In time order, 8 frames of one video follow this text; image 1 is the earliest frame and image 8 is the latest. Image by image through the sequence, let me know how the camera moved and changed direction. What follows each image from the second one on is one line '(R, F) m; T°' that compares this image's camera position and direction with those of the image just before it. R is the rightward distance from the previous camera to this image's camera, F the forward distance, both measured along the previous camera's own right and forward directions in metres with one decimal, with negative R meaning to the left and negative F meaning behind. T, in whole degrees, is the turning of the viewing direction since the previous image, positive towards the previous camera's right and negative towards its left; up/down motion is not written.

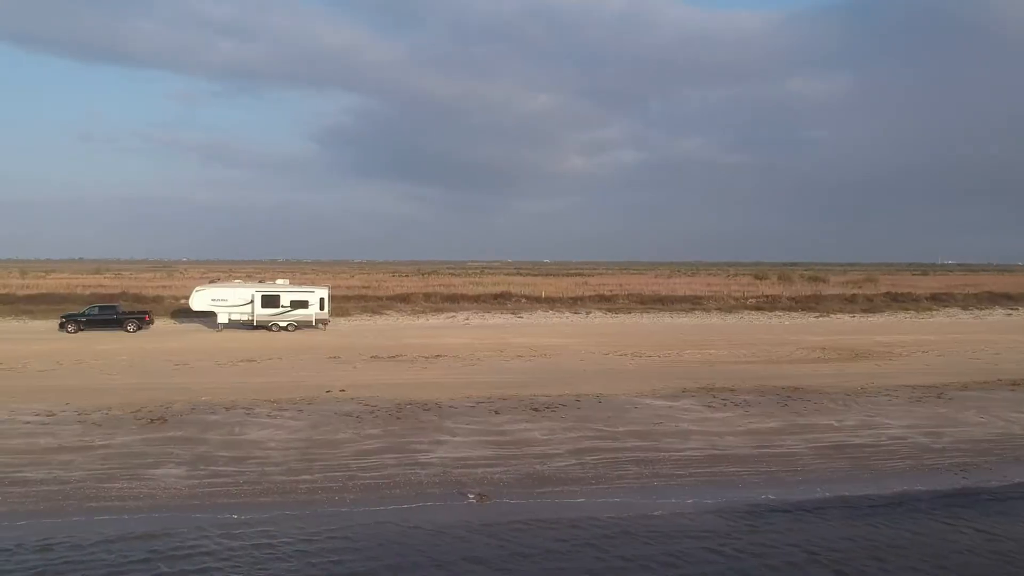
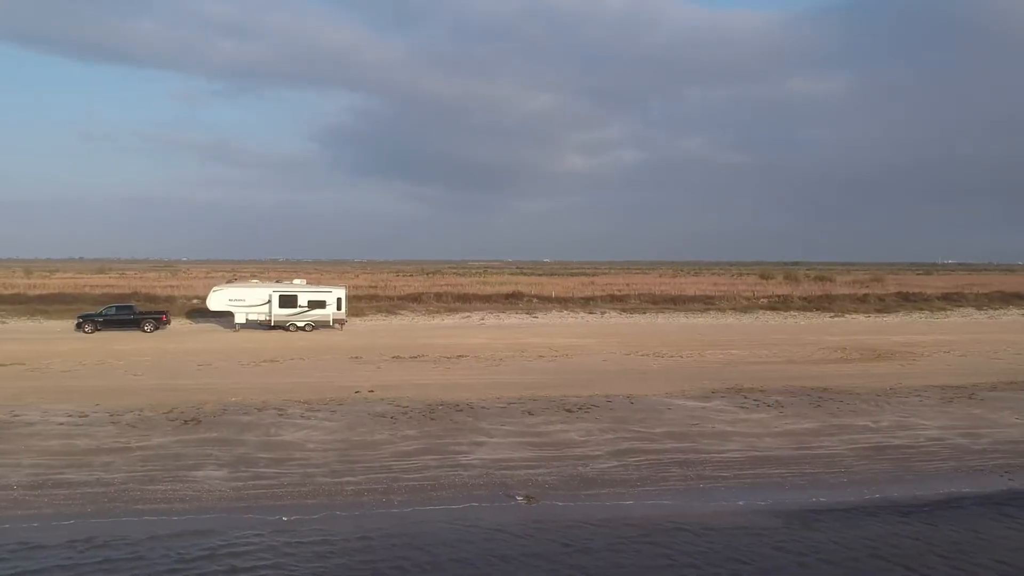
(-0.4, +0.1) m; 0°
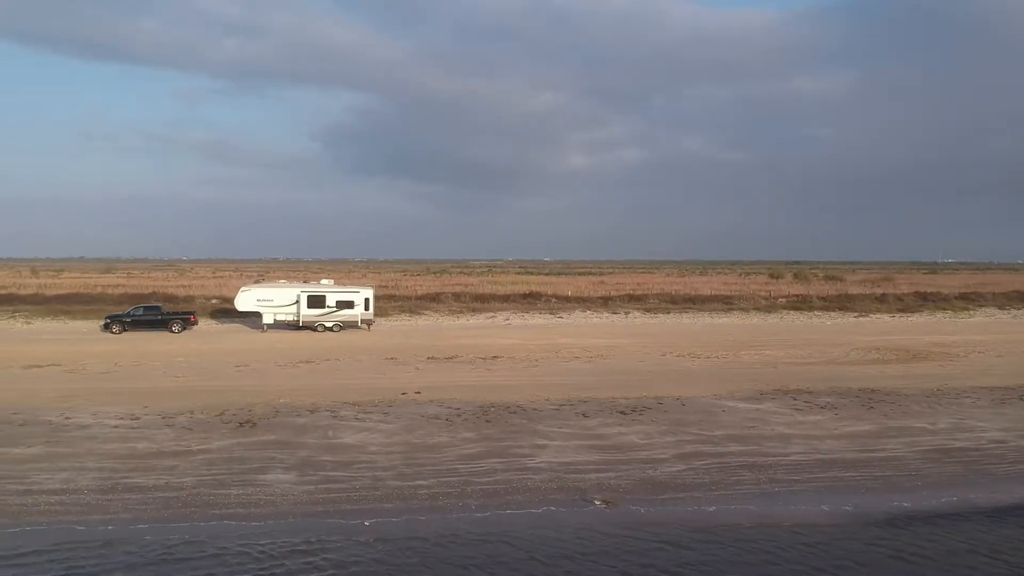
(-0.7, +0.1) m; 0°
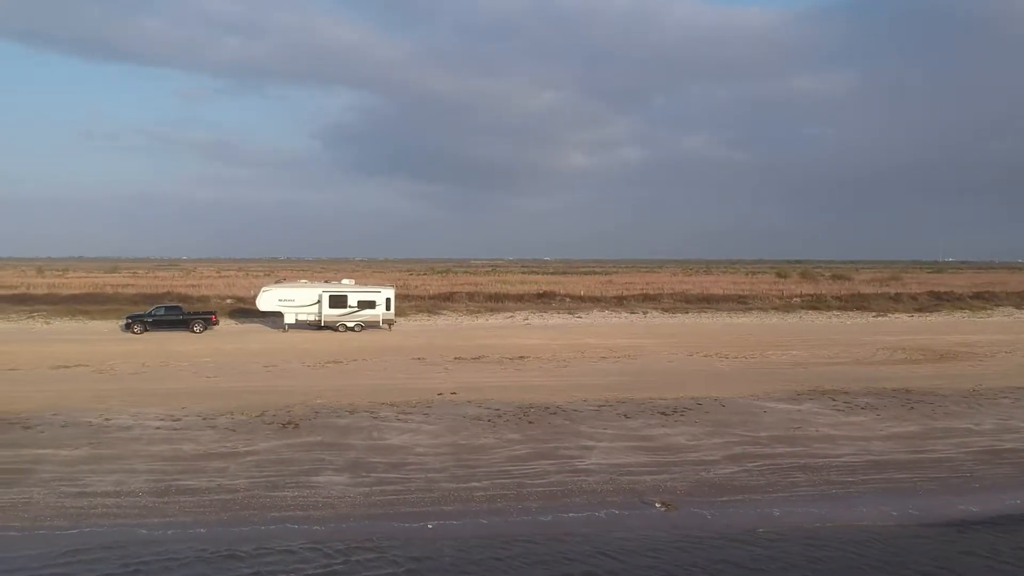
(-0.5, +0.1) m; 0°
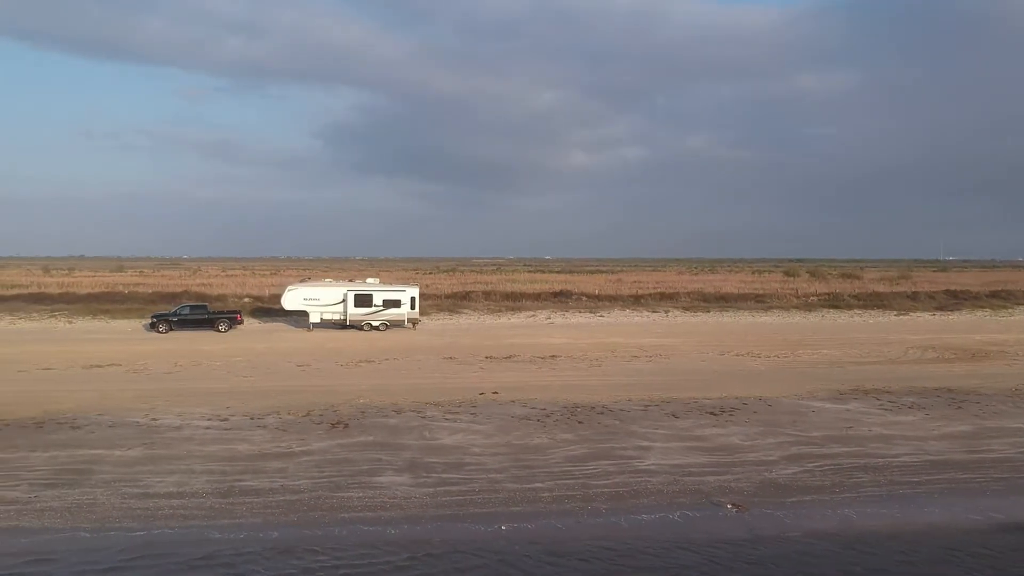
(-0.6, +0.1) m; 0°
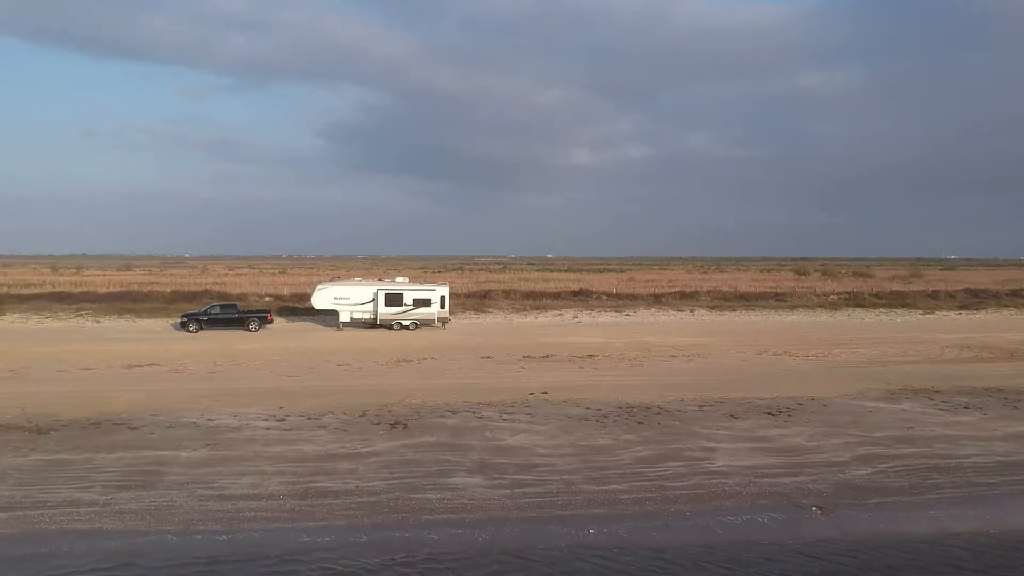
(-0.6, +0.1) m; 0°
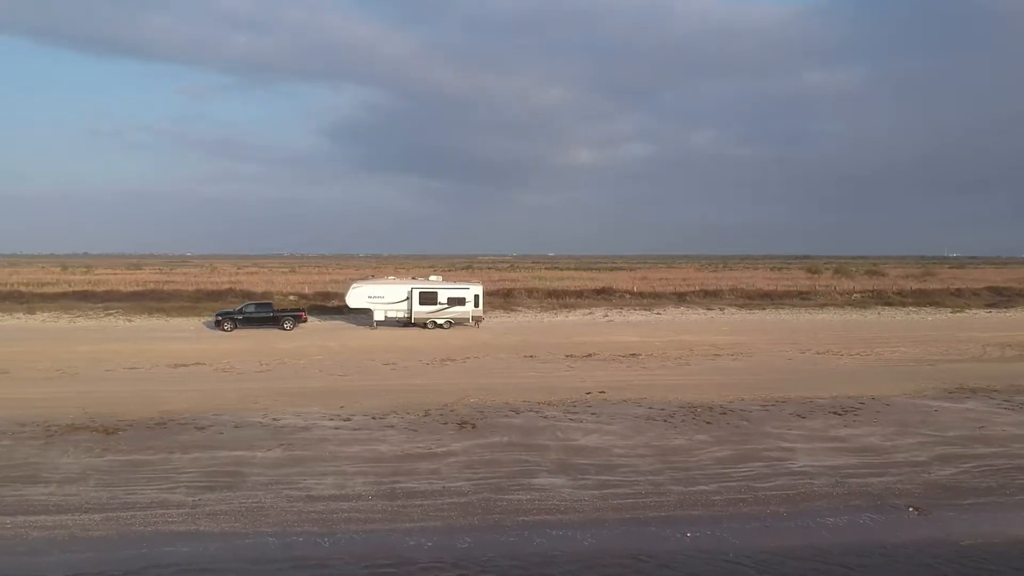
(-0.7, +0.1) m; 0°
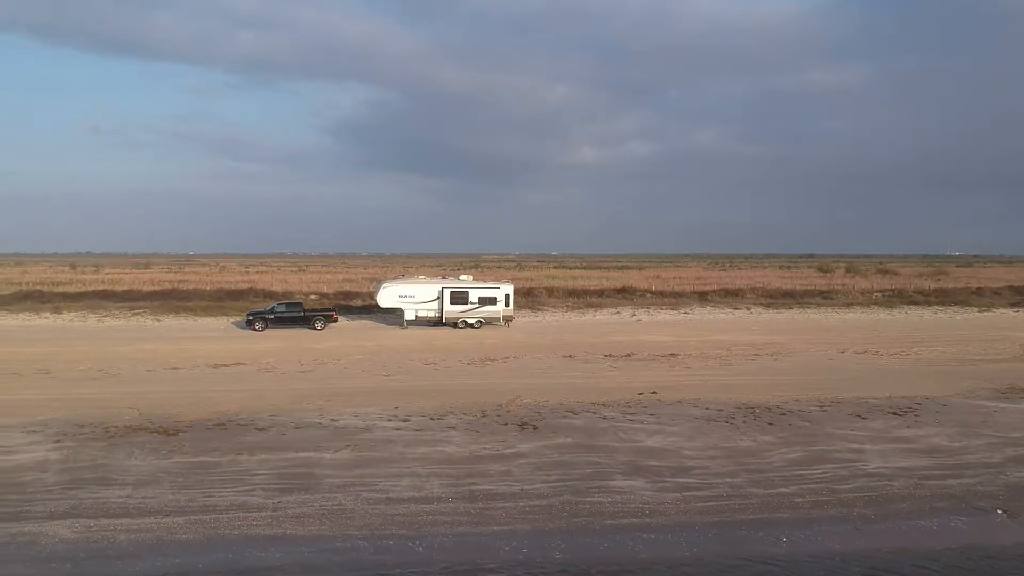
(-0.6, +0.1) m; 0°
